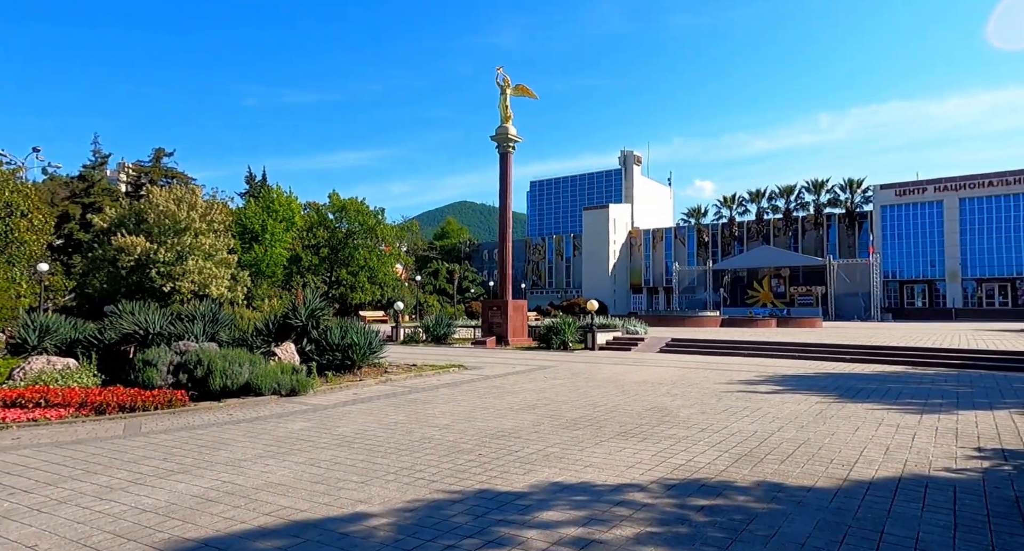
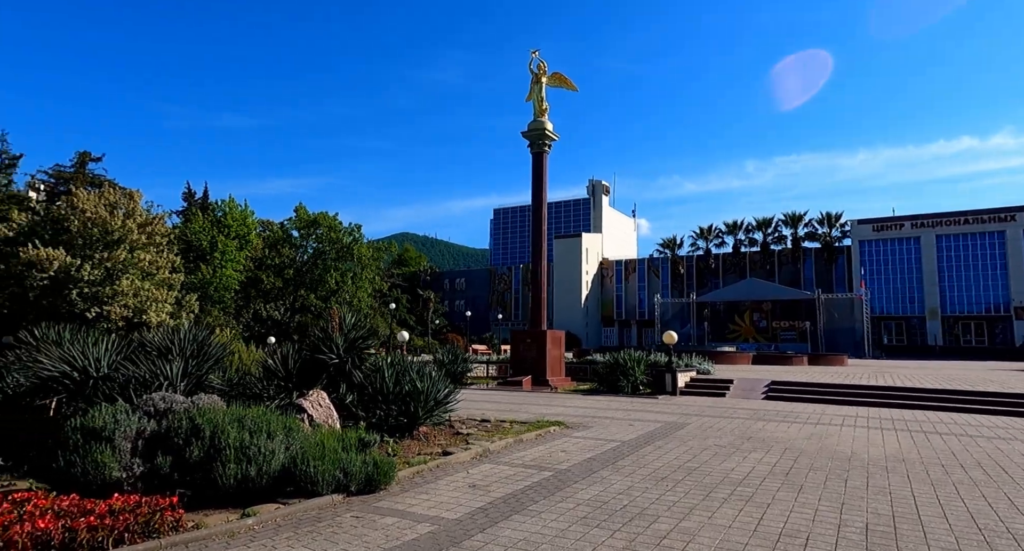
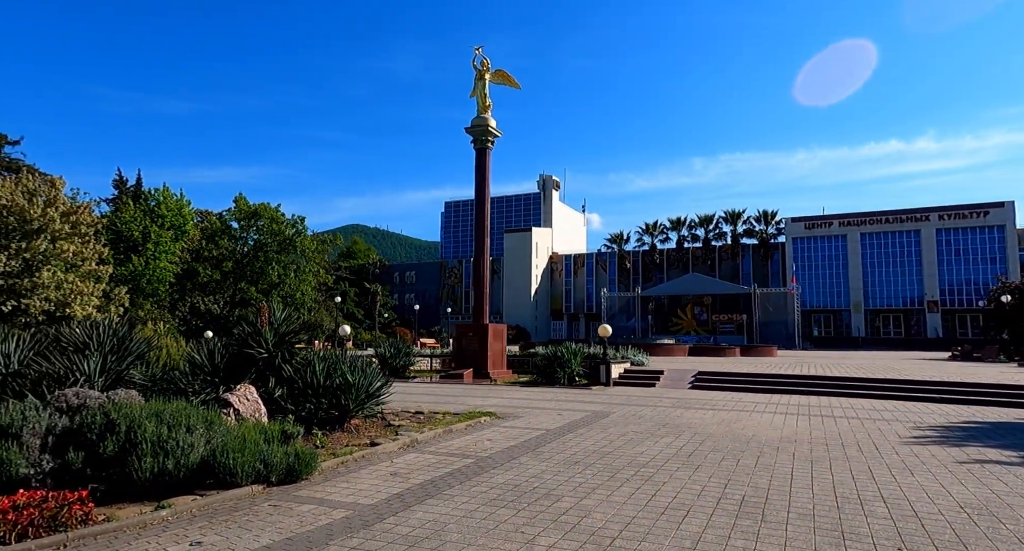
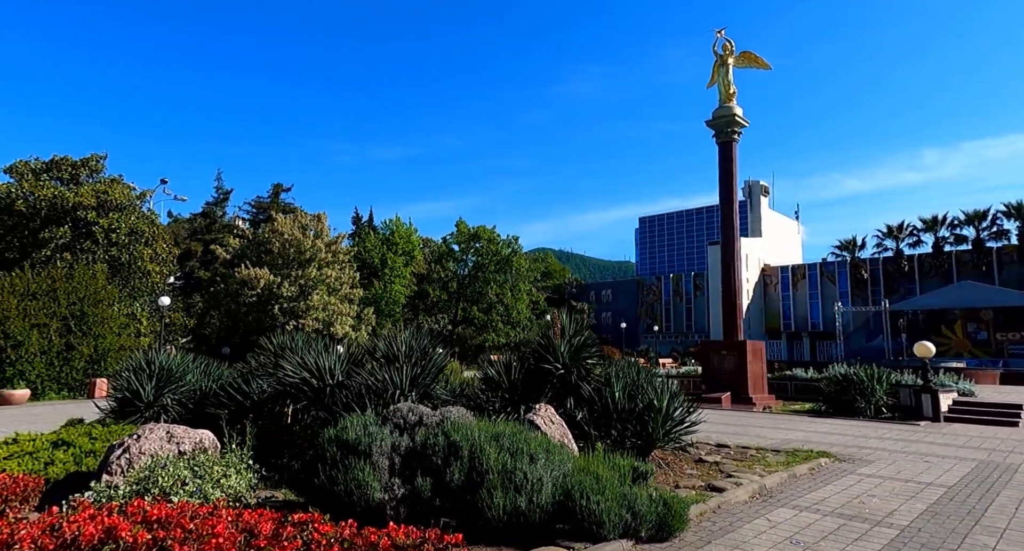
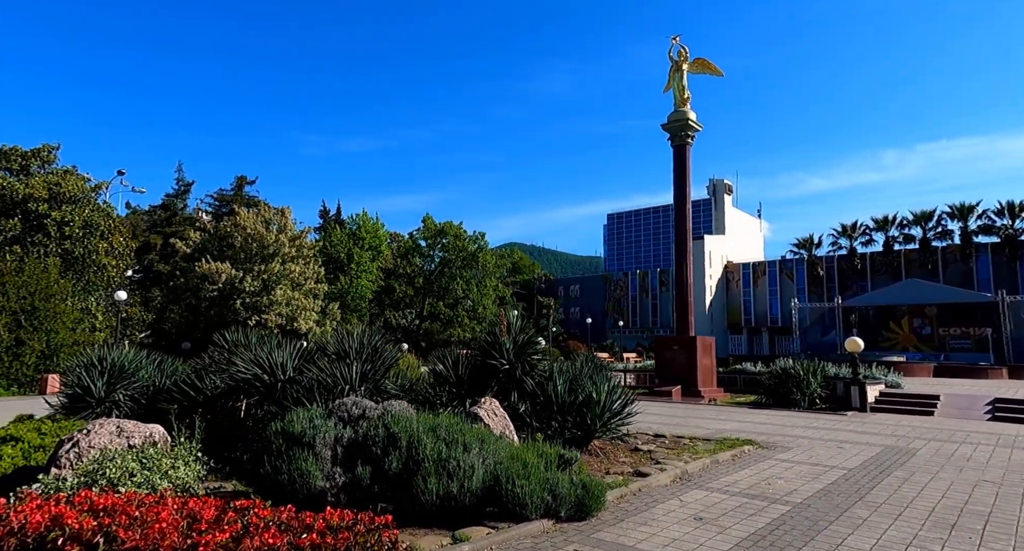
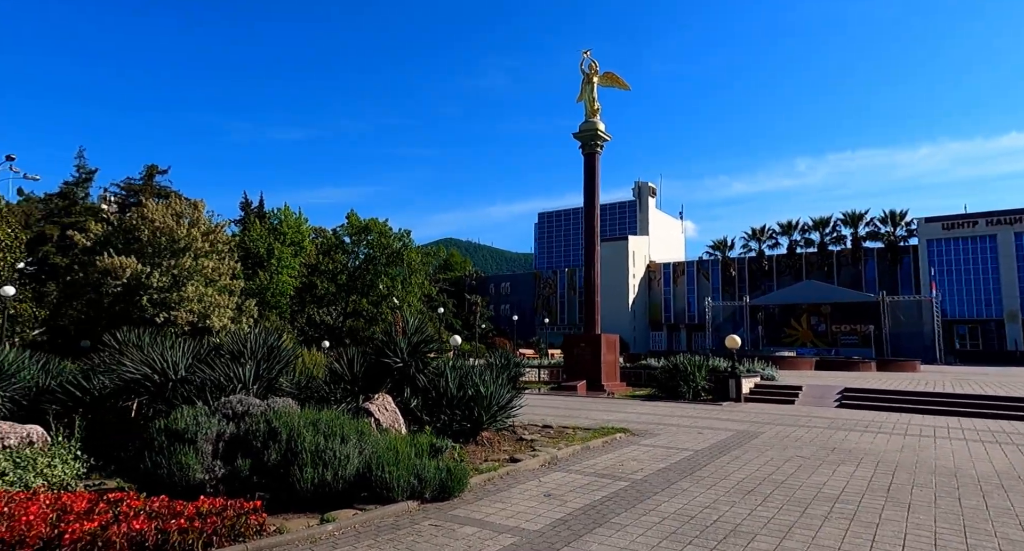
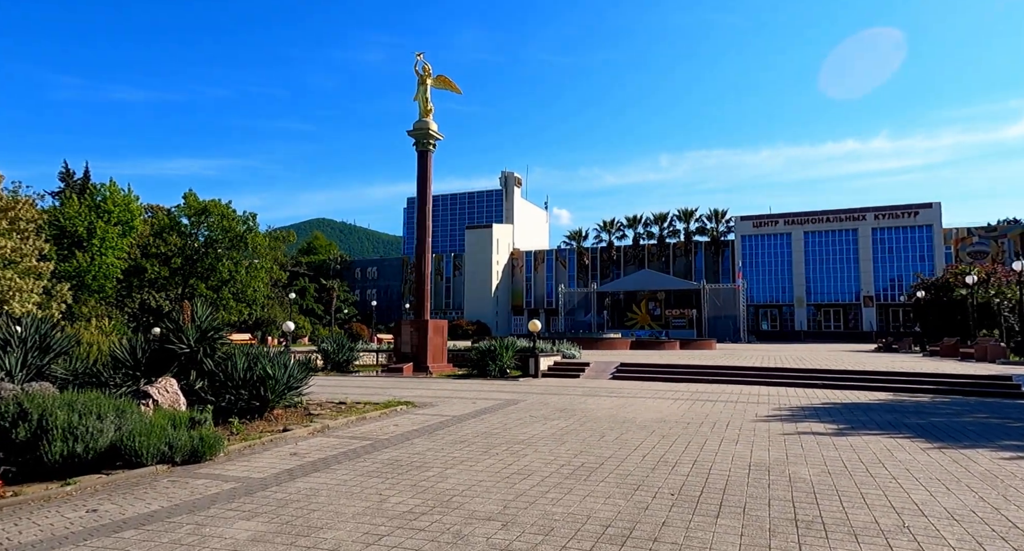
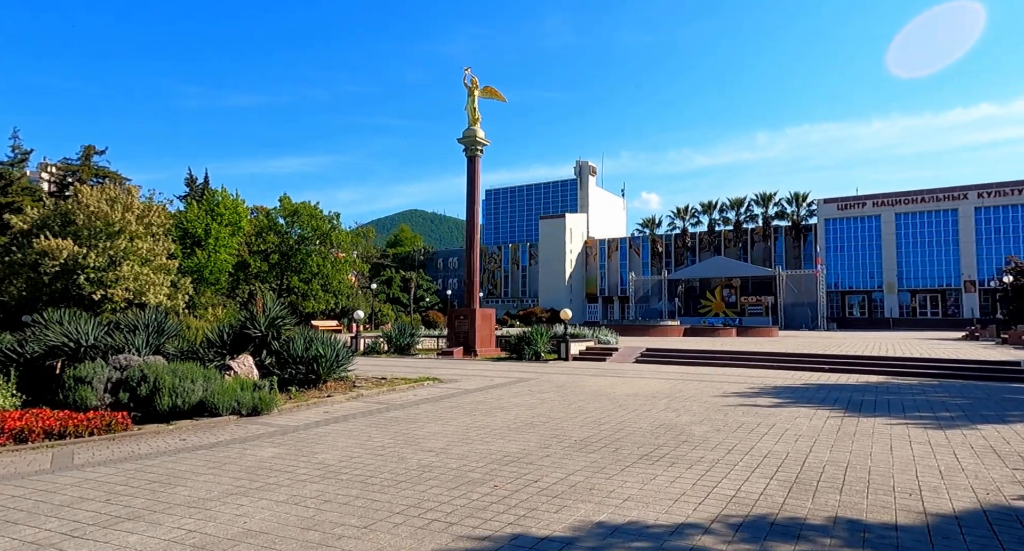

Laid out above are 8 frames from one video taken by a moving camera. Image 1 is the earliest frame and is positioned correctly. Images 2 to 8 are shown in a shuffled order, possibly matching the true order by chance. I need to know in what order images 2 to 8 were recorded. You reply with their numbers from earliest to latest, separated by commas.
8, 7, 3, 2, 6, 5, 4
